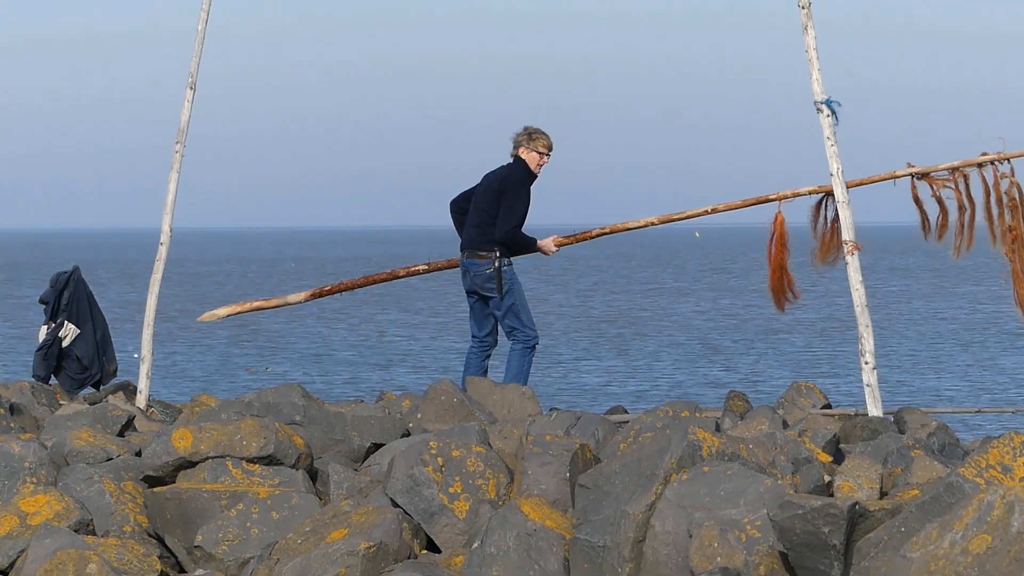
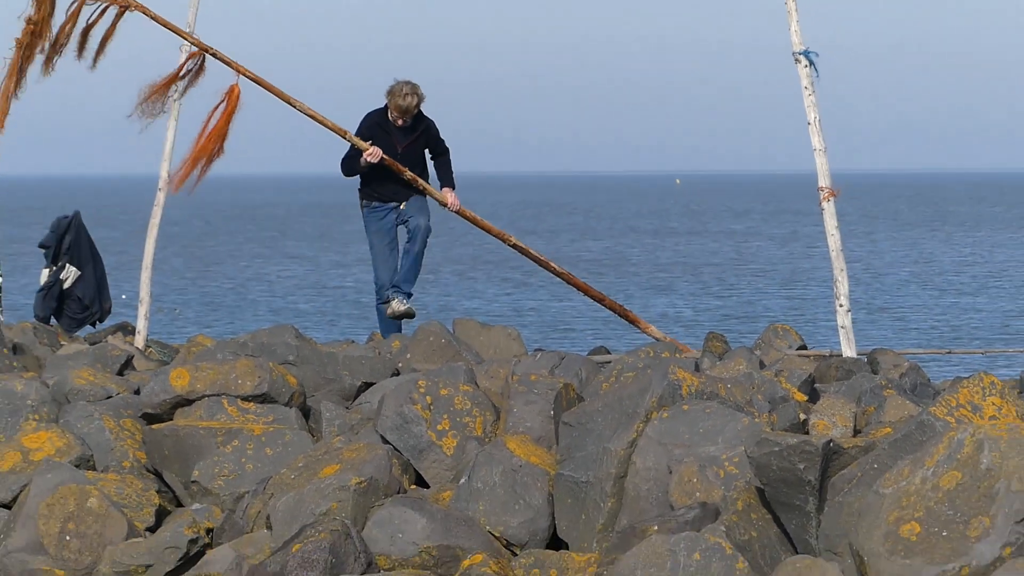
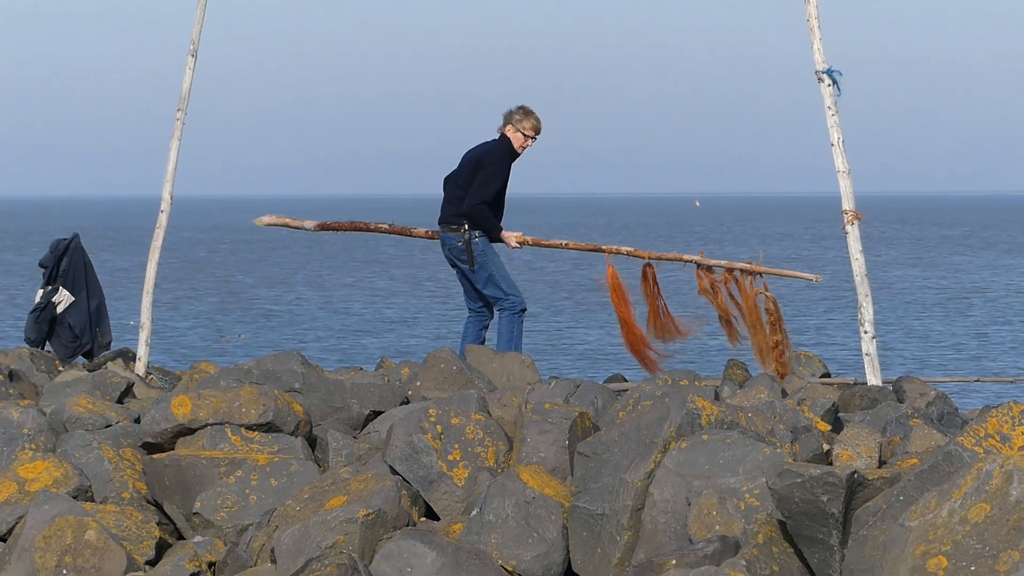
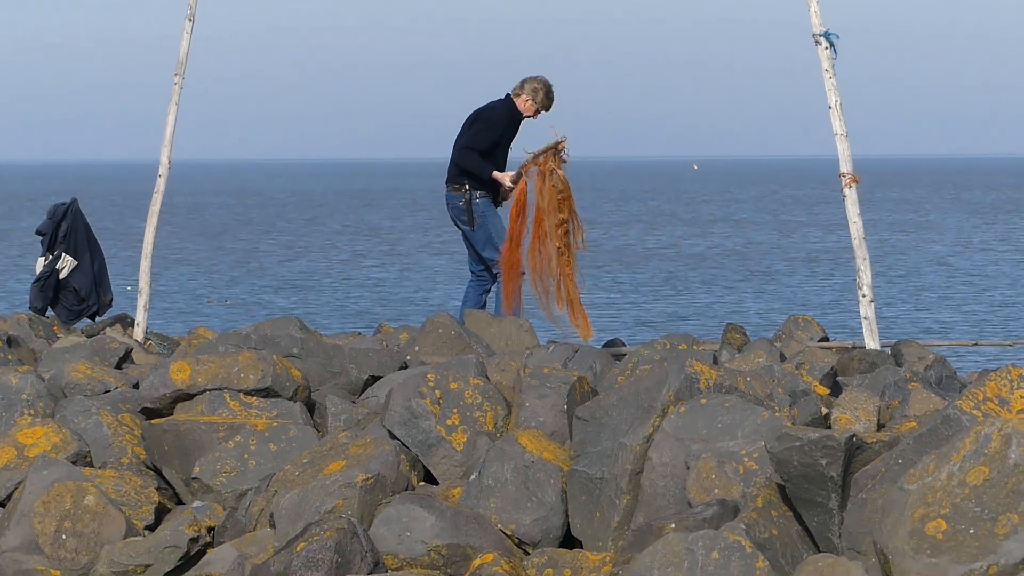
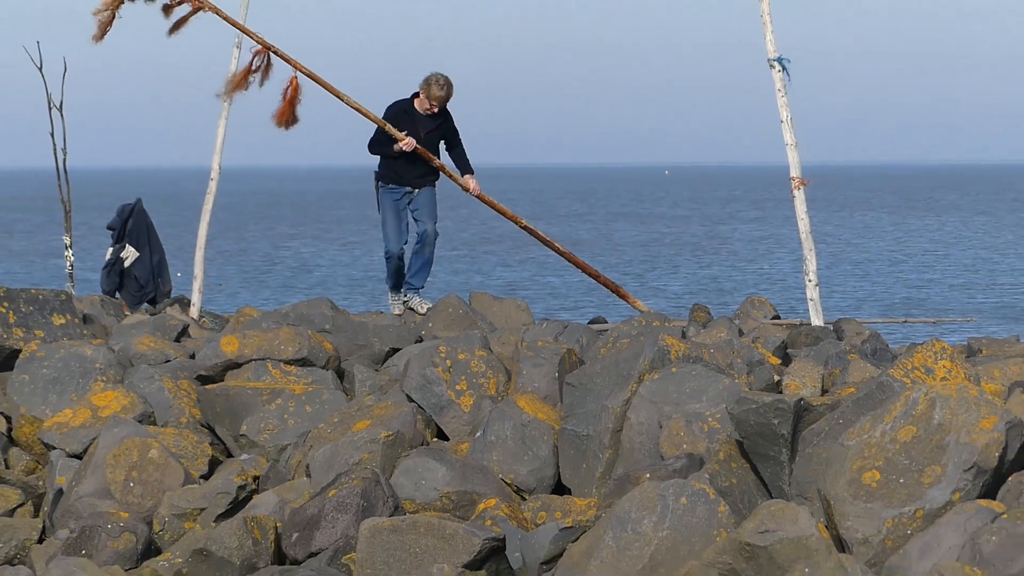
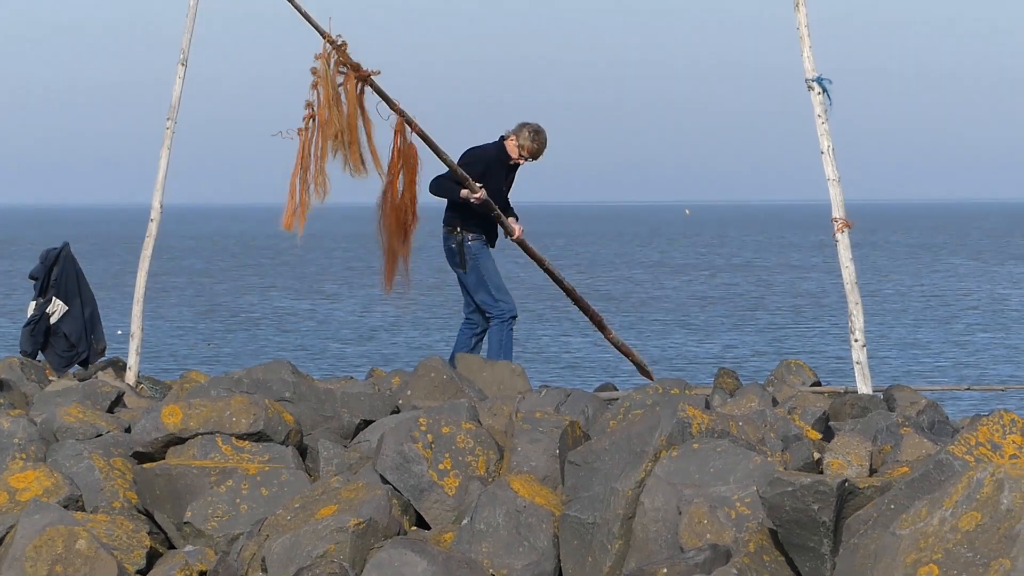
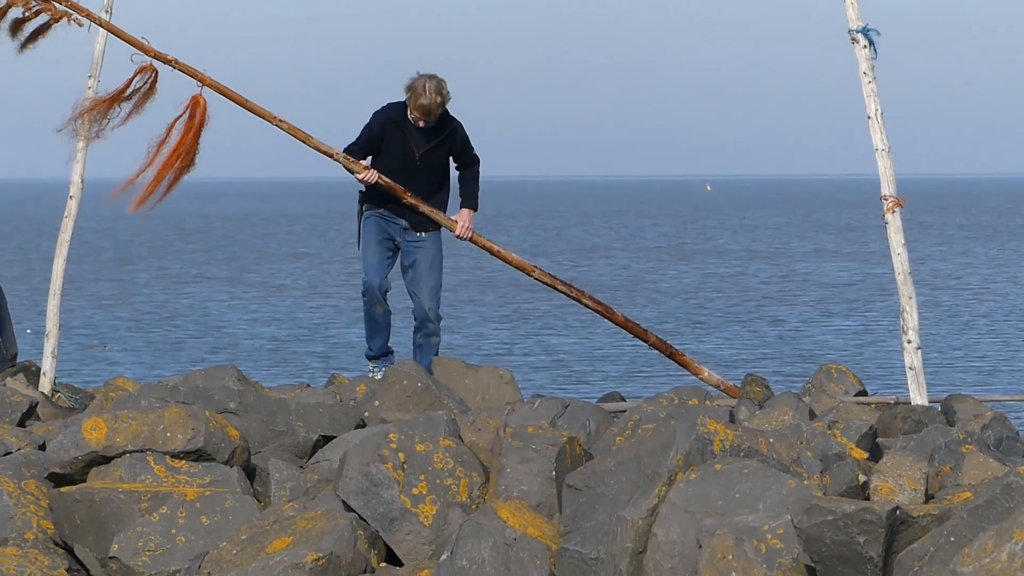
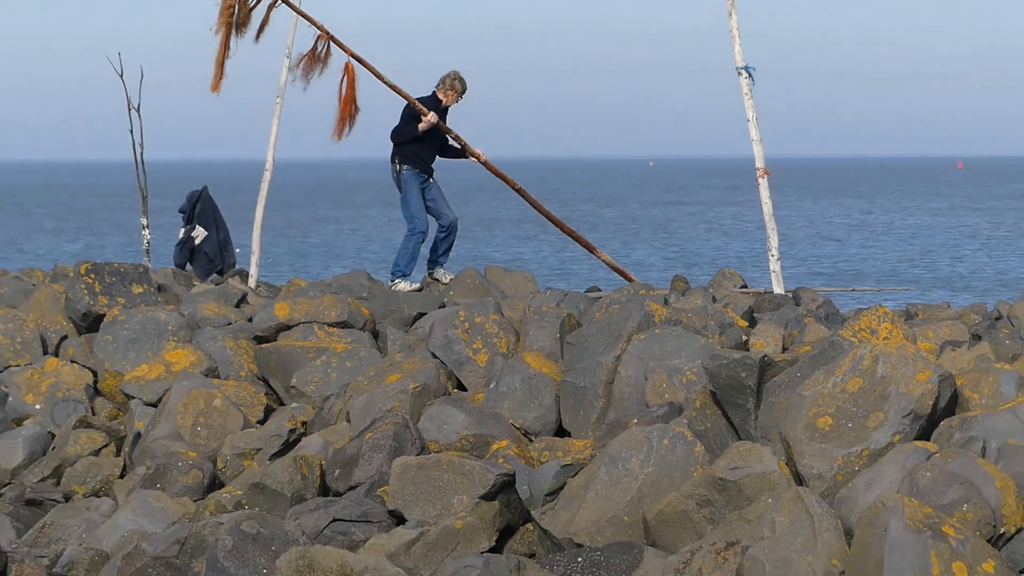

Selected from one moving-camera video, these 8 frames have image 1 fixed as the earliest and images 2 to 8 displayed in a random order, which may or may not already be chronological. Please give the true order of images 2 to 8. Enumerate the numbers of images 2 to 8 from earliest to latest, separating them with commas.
3, 4, 6, 7, 2, 5, 8
